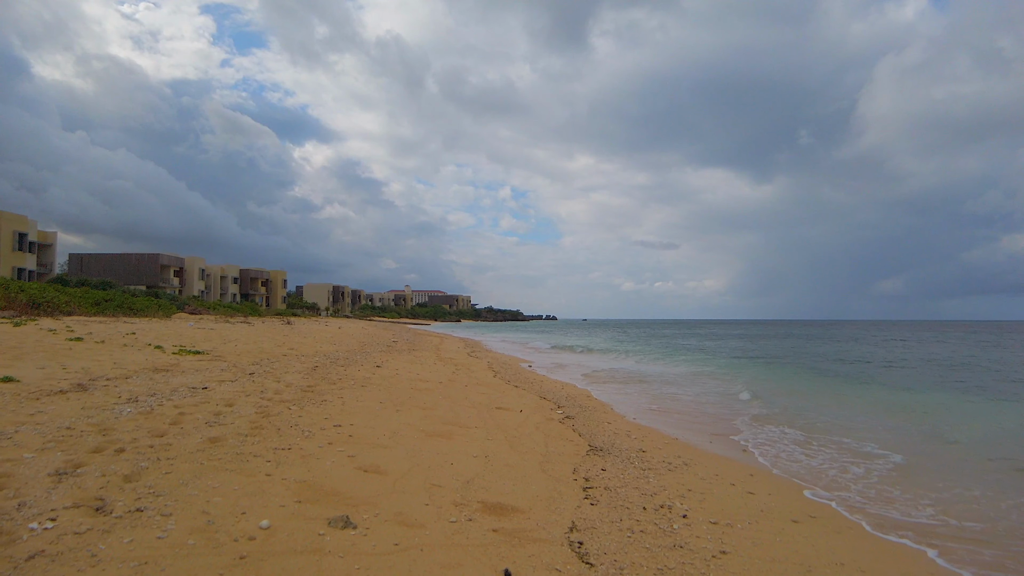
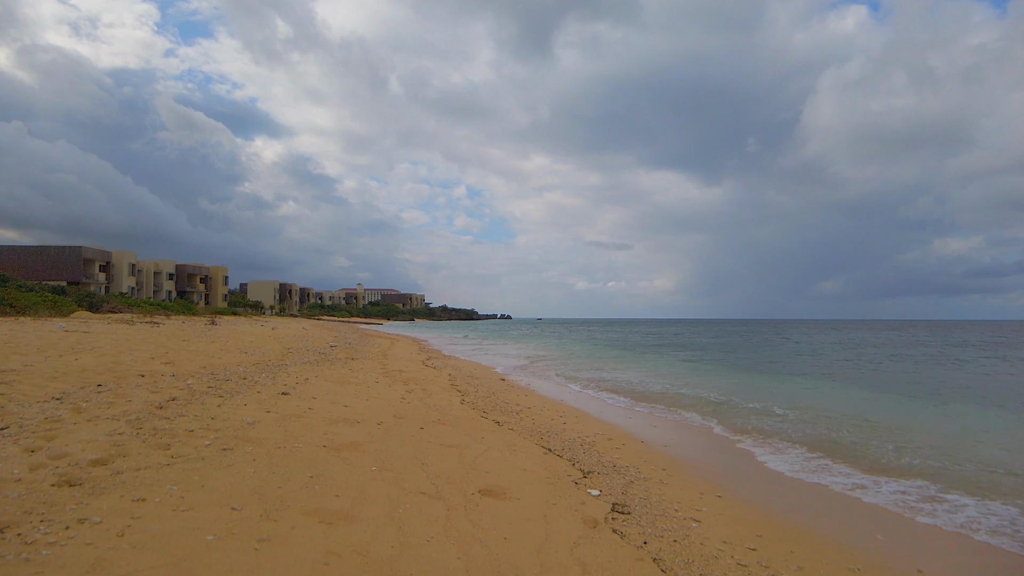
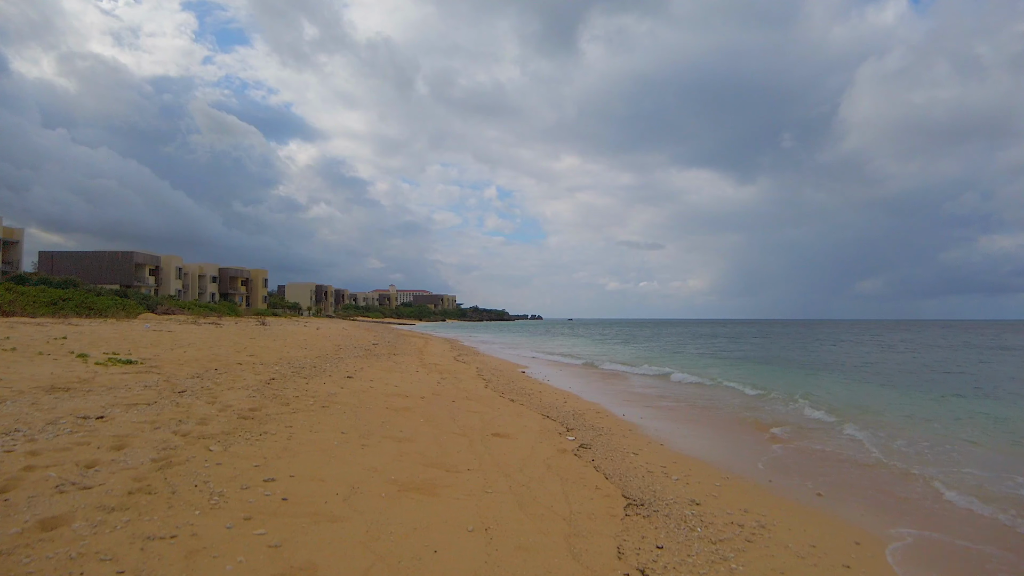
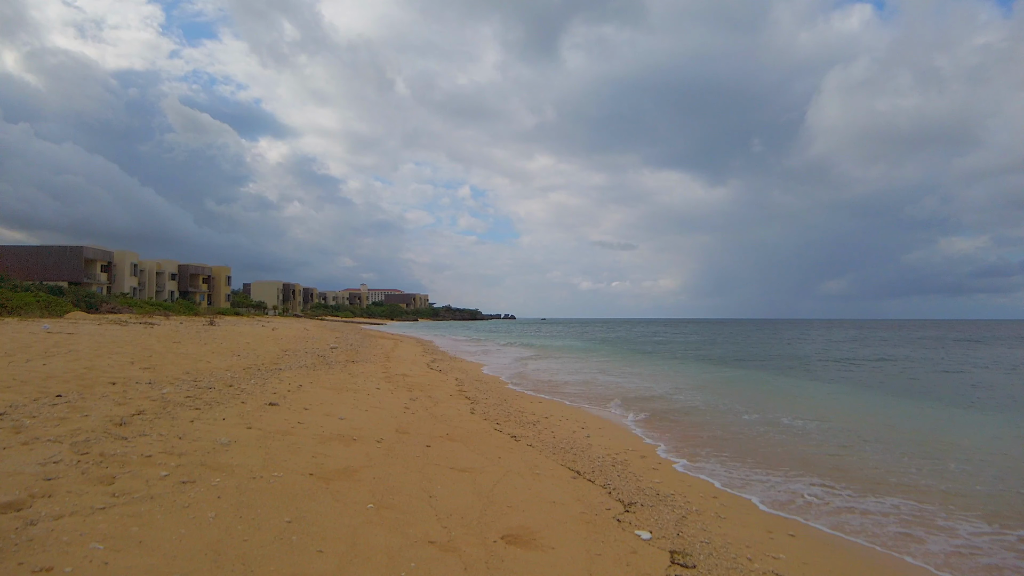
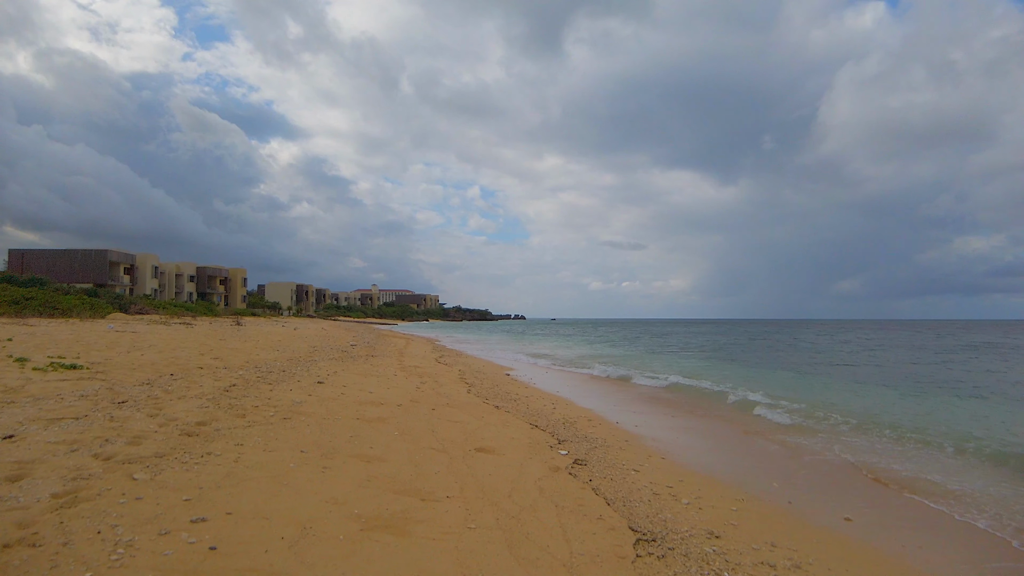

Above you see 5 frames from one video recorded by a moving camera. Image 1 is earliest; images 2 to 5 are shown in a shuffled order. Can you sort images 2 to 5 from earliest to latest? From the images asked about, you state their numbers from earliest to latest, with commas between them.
3, 5, 2, 4
